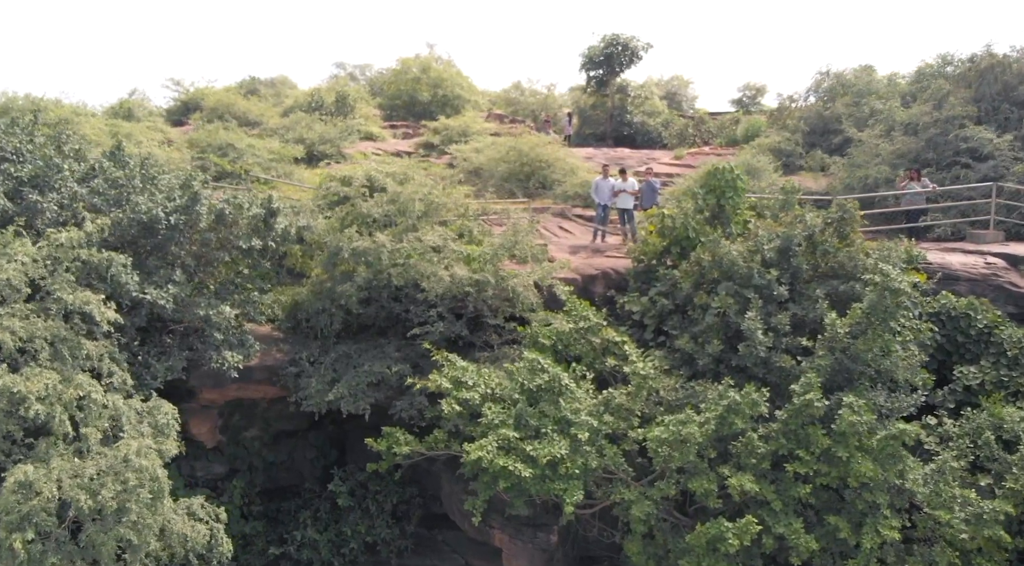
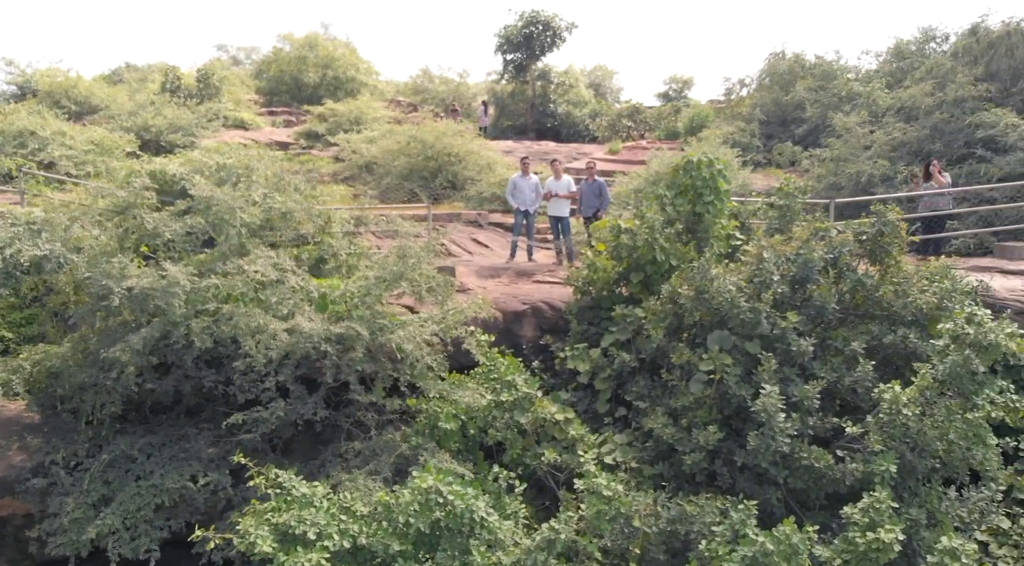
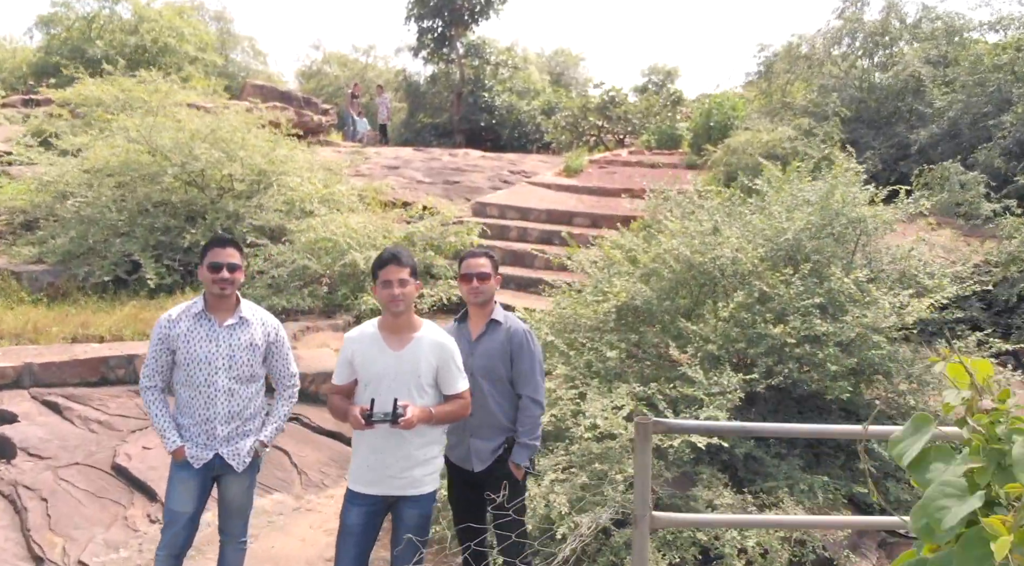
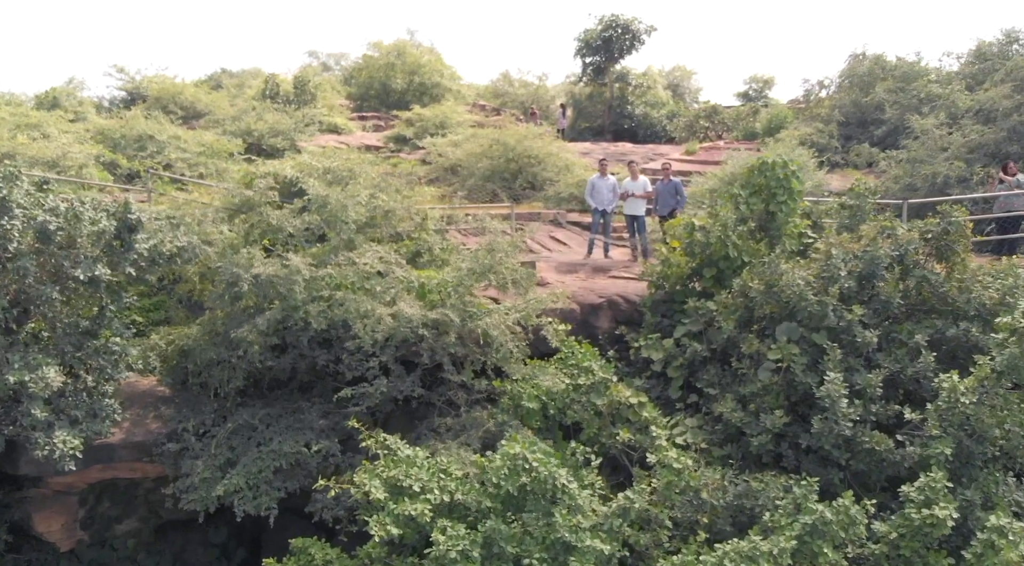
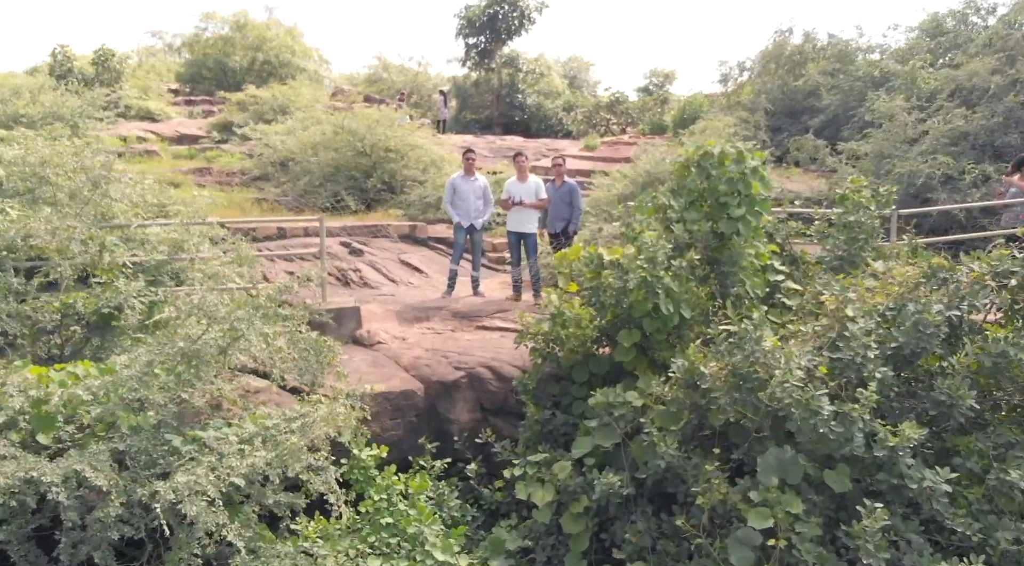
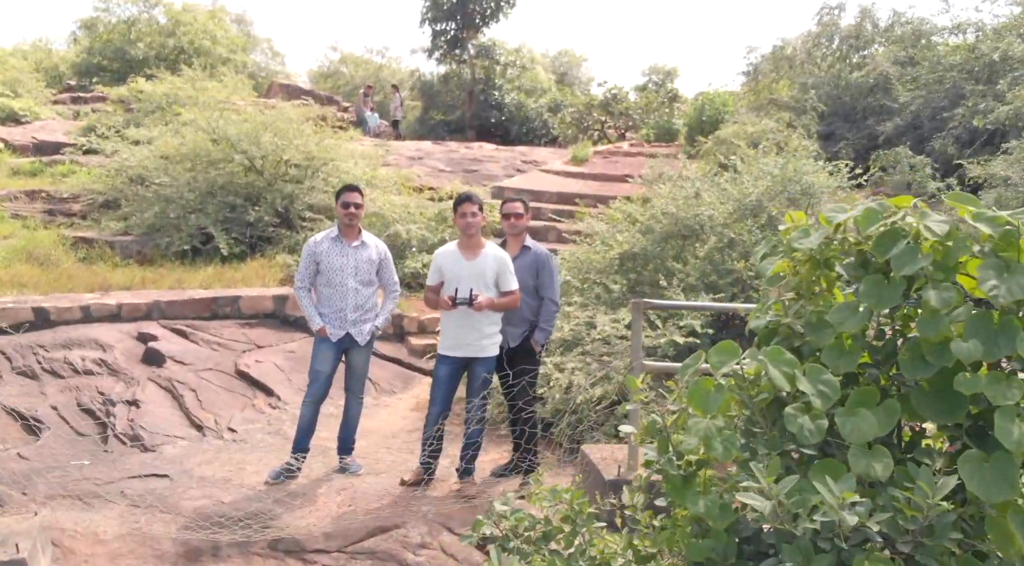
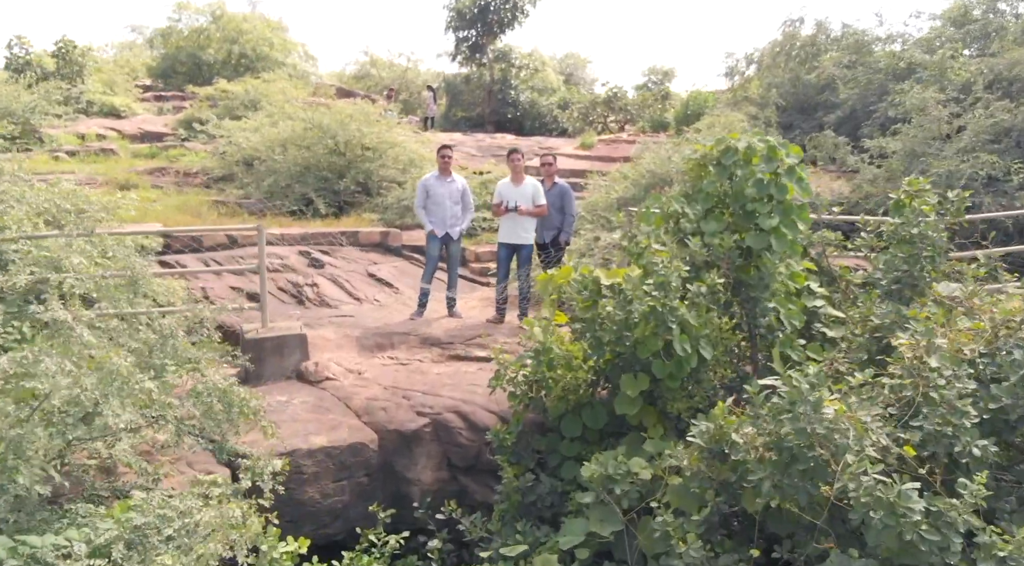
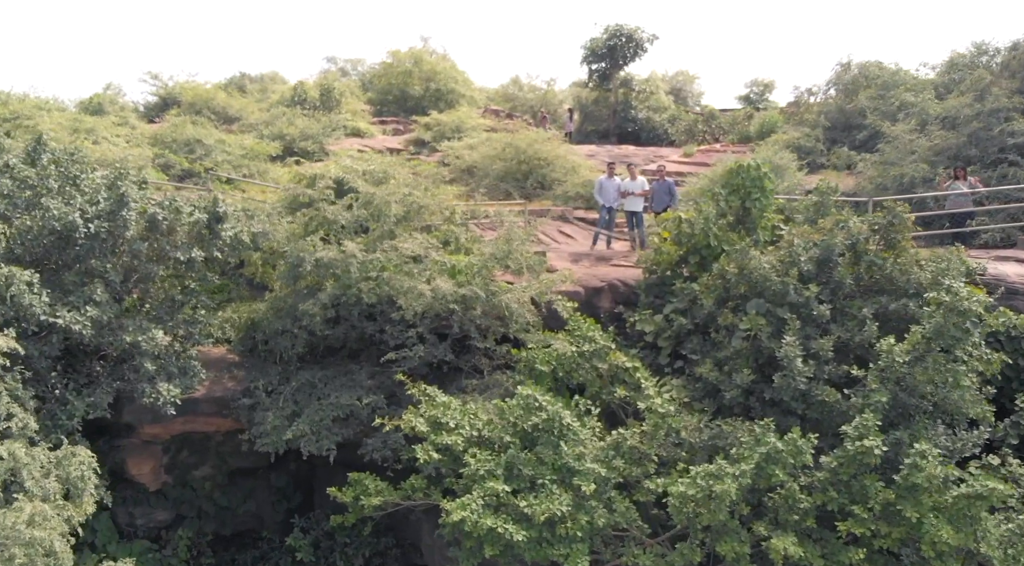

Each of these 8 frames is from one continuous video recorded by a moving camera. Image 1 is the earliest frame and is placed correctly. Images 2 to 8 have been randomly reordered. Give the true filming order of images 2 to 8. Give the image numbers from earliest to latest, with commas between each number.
8, 4, 2, 5, 7, 6, 3
